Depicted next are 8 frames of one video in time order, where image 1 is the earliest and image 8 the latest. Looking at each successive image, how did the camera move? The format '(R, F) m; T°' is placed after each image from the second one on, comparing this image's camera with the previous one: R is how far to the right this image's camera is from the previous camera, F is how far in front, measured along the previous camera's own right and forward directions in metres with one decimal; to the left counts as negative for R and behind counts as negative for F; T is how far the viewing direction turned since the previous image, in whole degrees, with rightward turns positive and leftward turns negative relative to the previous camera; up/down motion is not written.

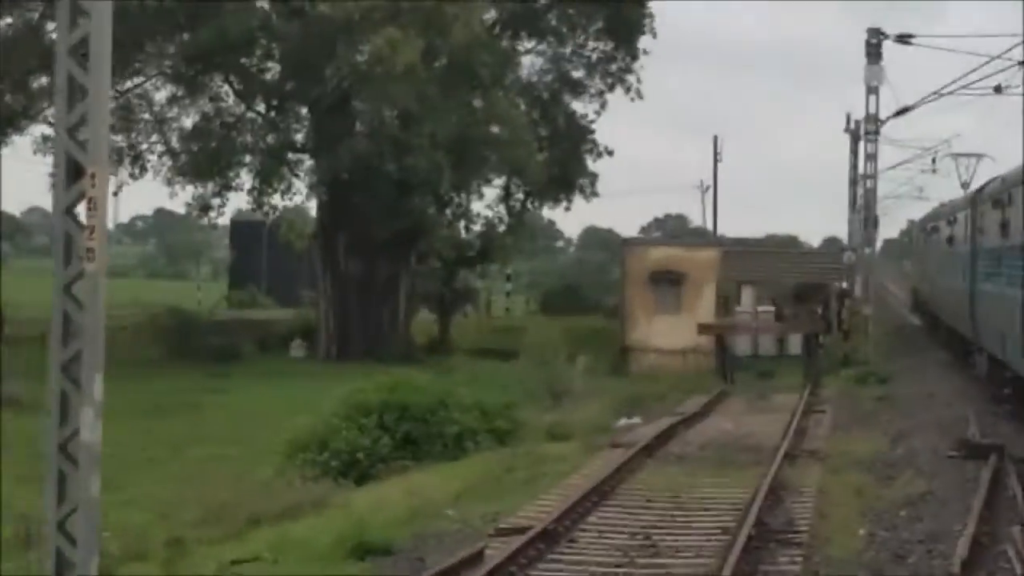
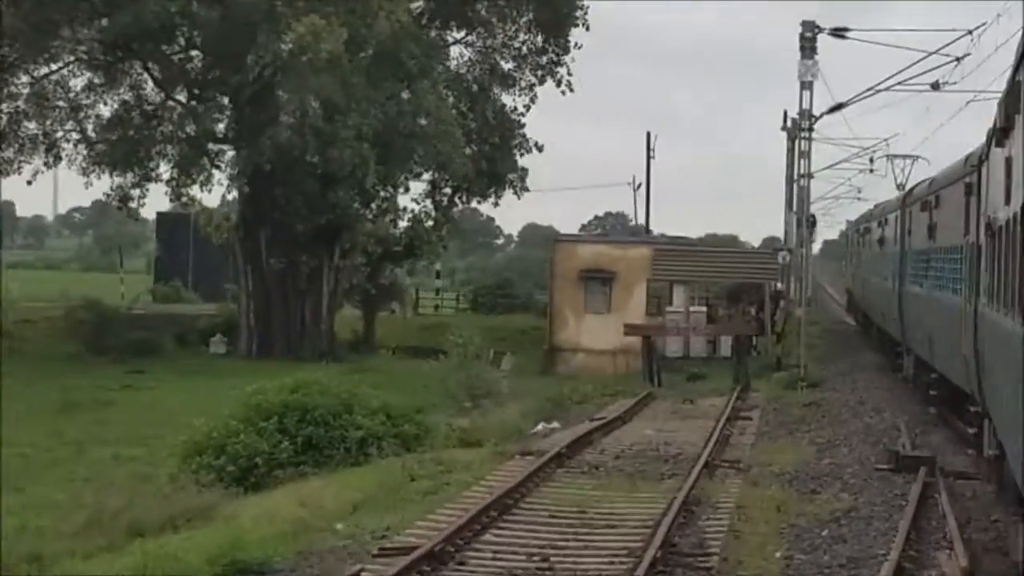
(+0.2, +0.8) m; +1°
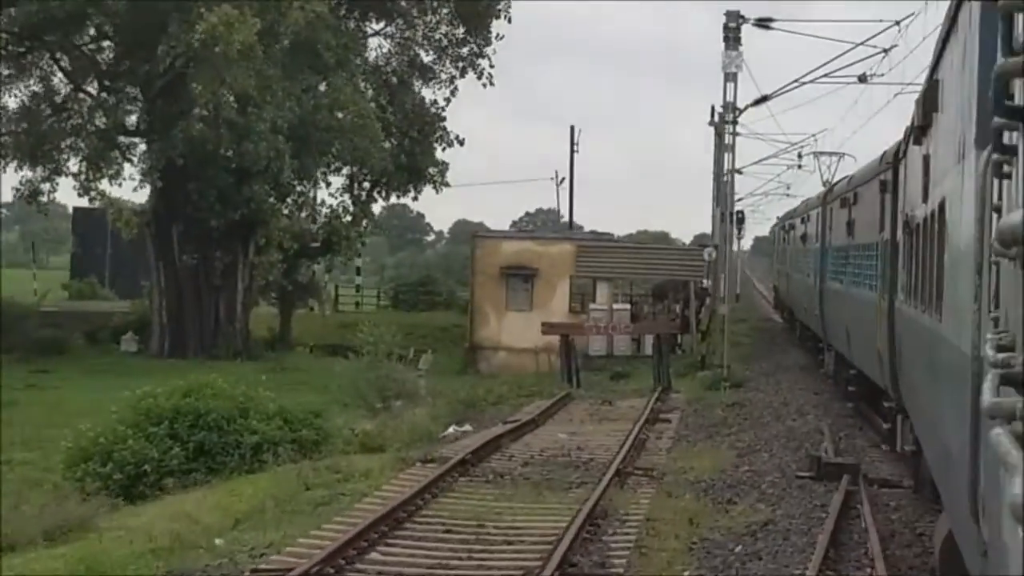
(+0.1, +0.7) m; +1°
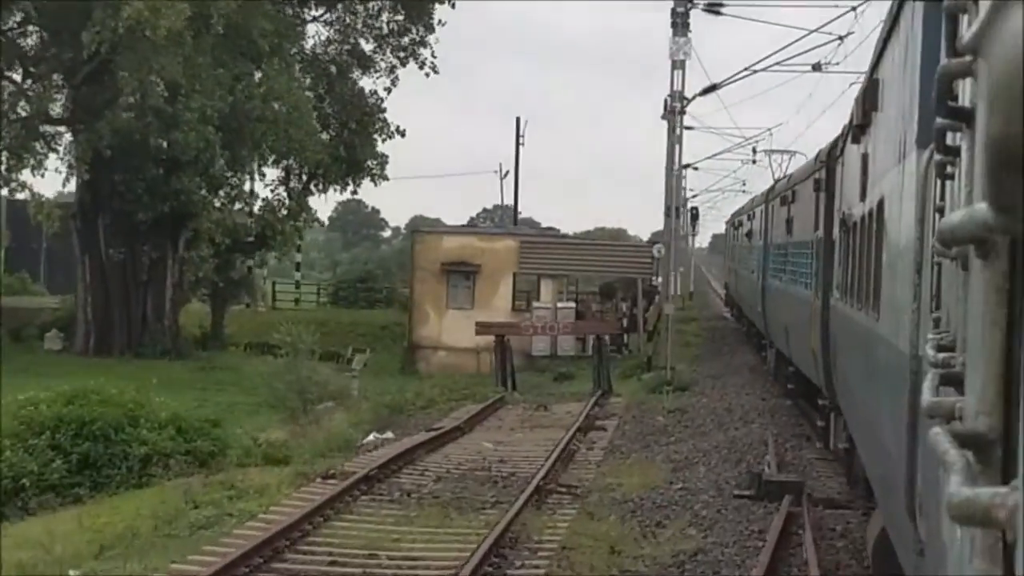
(+0.2, +1.1) m; +1°
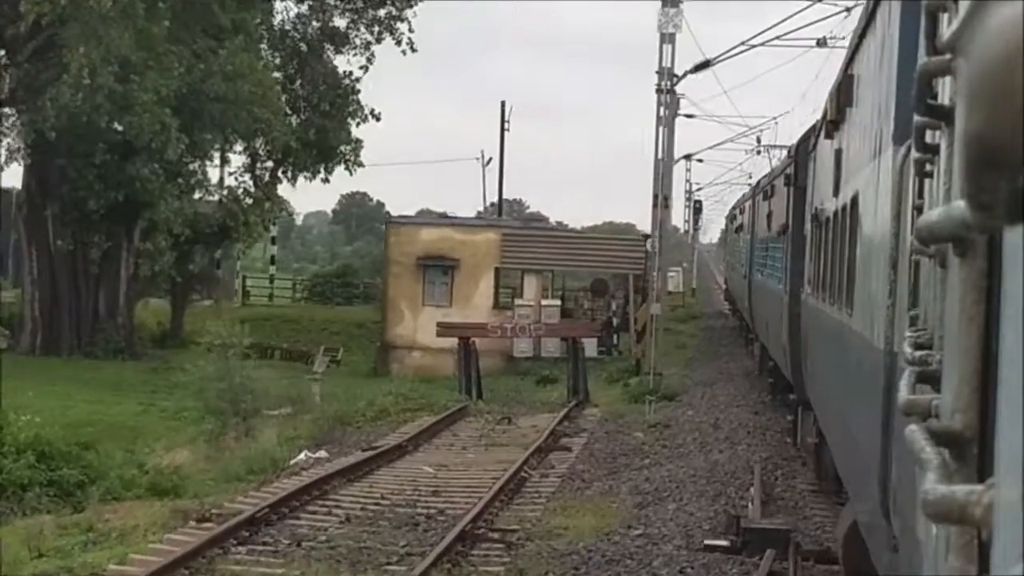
(+0.3, +2.1) m; 0°
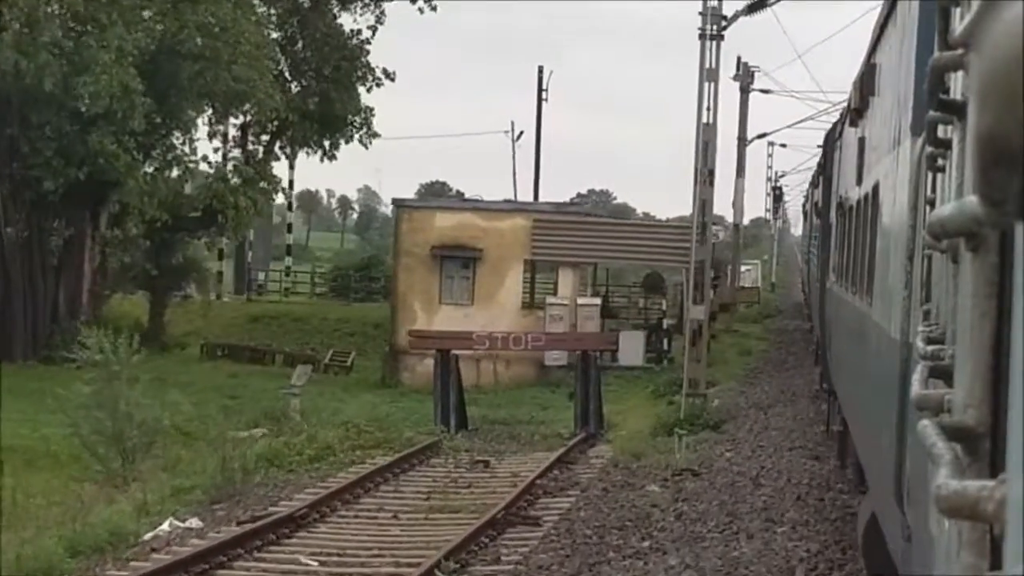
(+0.5, +4.1) m; -2°
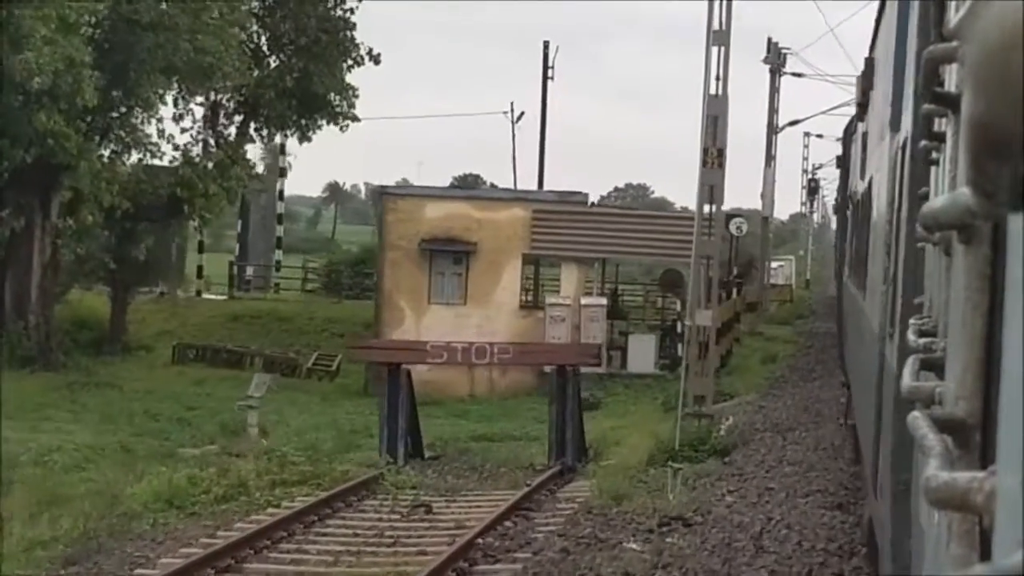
(+0.3, +2.4) m; -1°
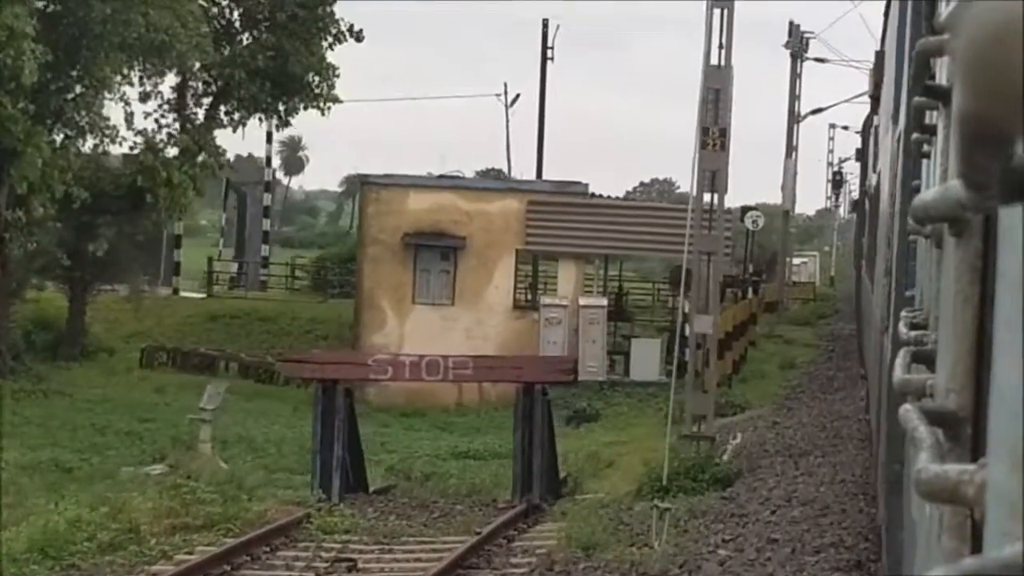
(+0.2, +1.8) m; -1°
